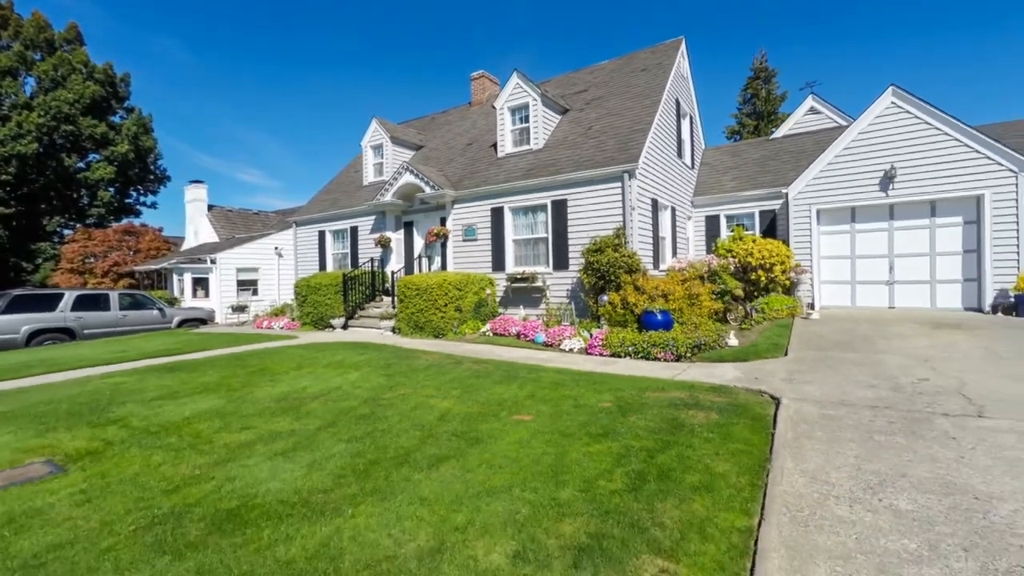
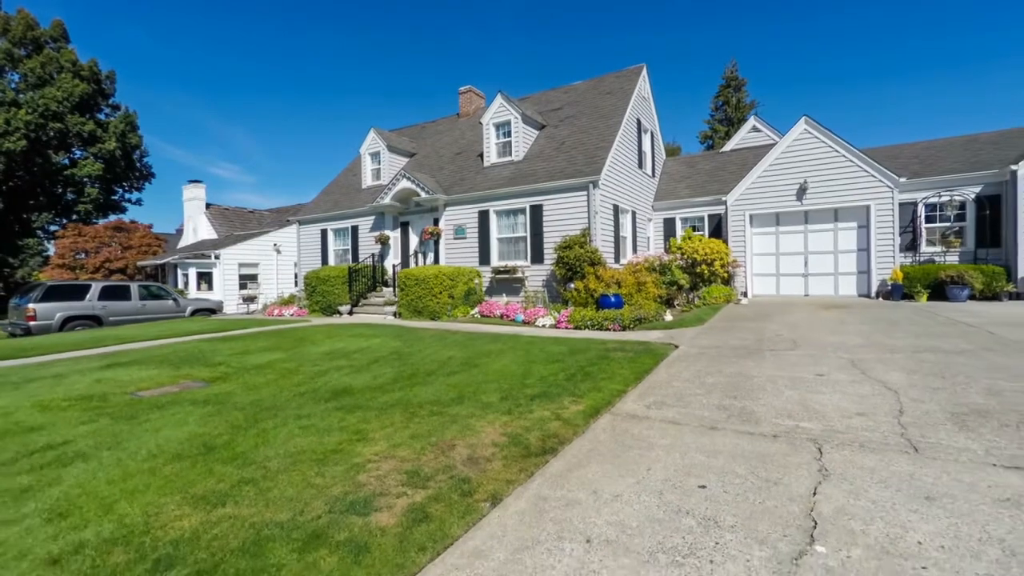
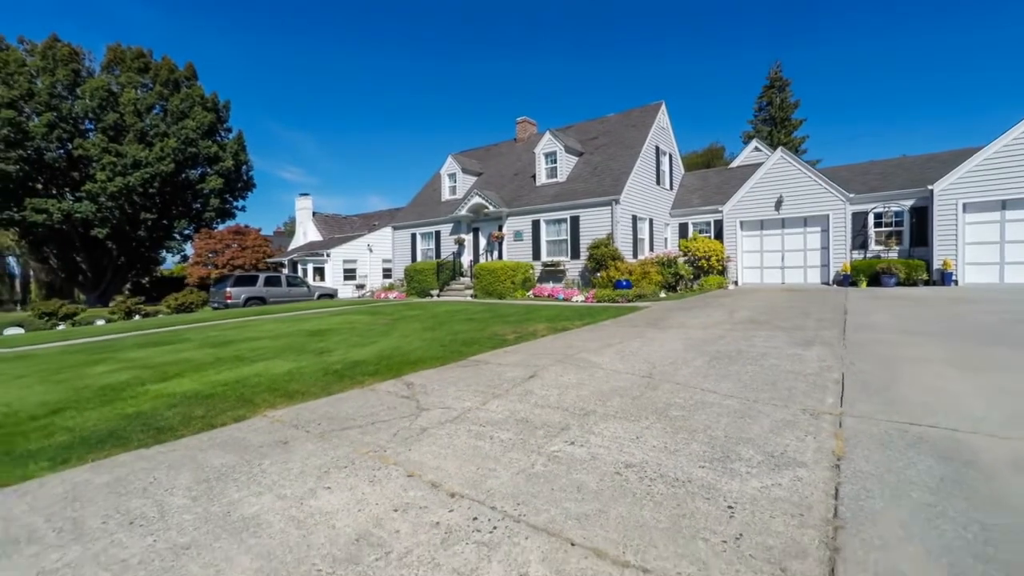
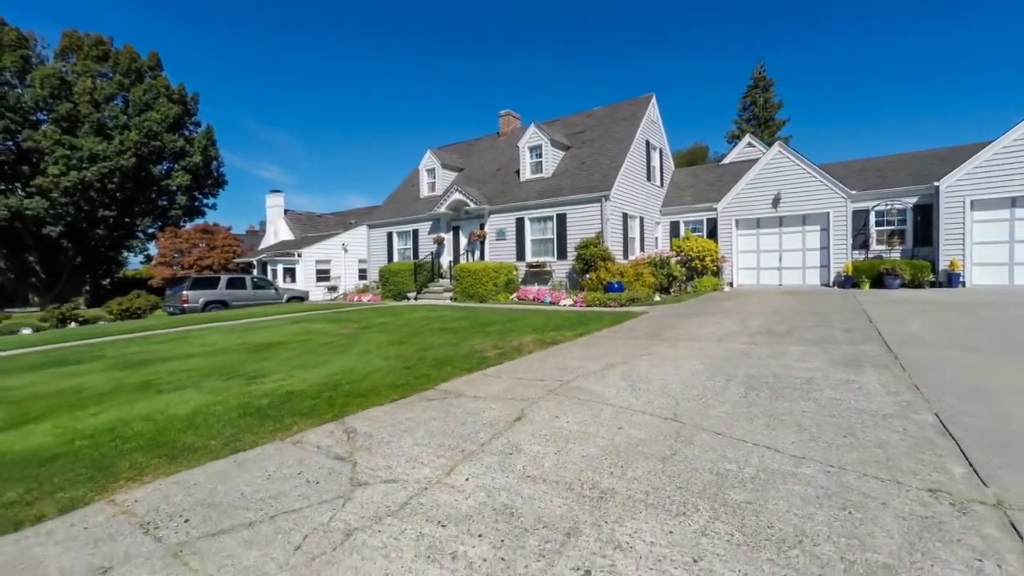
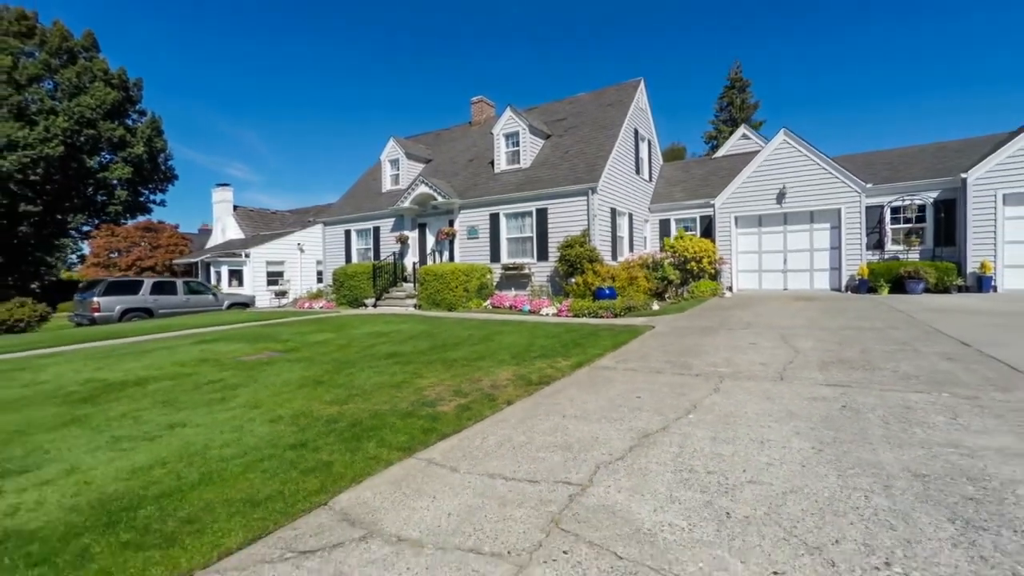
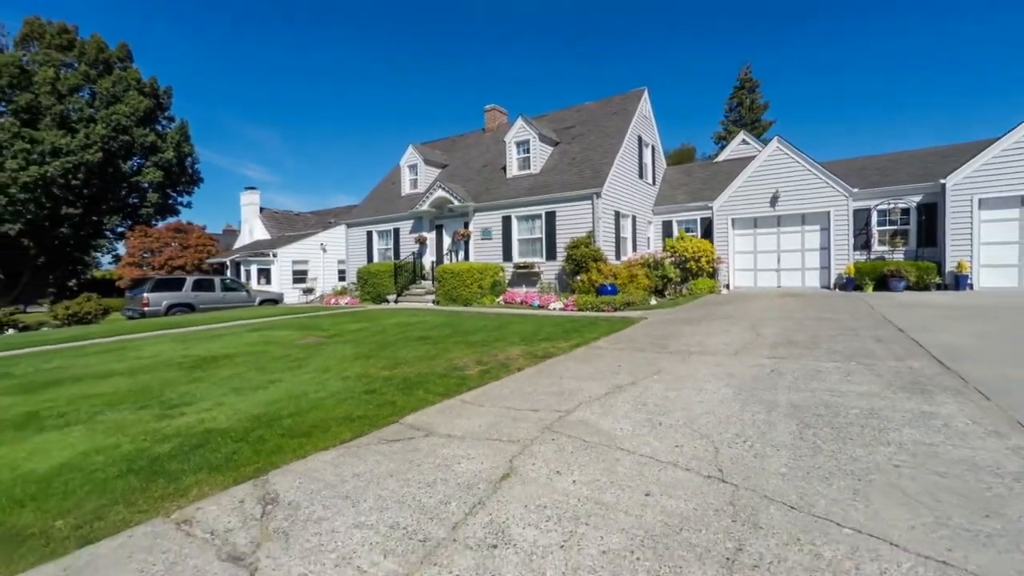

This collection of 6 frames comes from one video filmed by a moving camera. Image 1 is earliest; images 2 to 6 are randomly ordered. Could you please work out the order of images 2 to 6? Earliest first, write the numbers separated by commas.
2, 5, 6, 4, 3
